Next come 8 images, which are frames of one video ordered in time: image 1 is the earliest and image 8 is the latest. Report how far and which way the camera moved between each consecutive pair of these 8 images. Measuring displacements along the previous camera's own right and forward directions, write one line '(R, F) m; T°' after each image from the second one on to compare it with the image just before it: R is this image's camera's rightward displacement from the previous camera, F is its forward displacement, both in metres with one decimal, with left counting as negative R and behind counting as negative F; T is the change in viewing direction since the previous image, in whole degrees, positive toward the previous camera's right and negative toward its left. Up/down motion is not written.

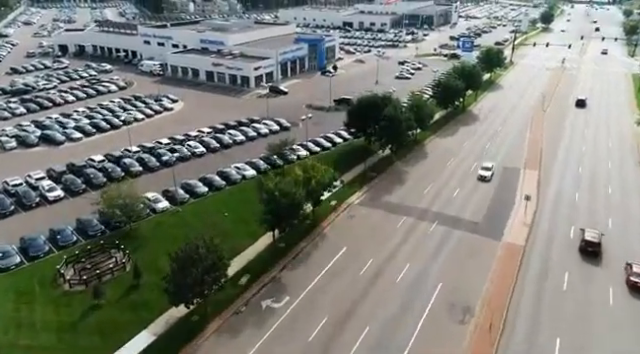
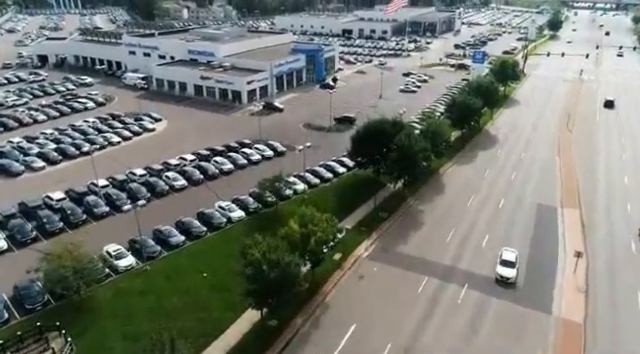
(-0.1, +6.7) m; 0°
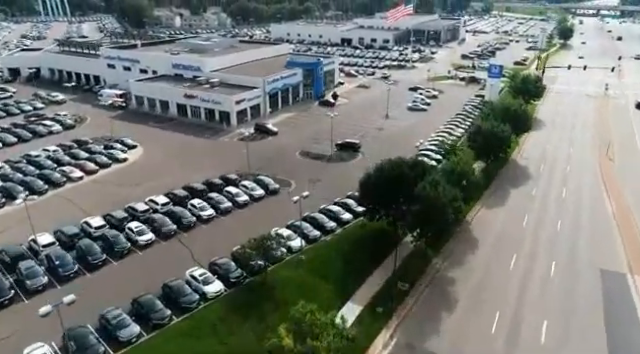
(-0.2, +8.0) m; 0°
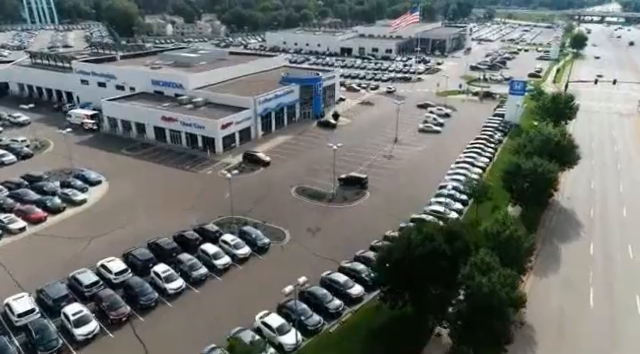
(-0.2, +8.3) m; 0°
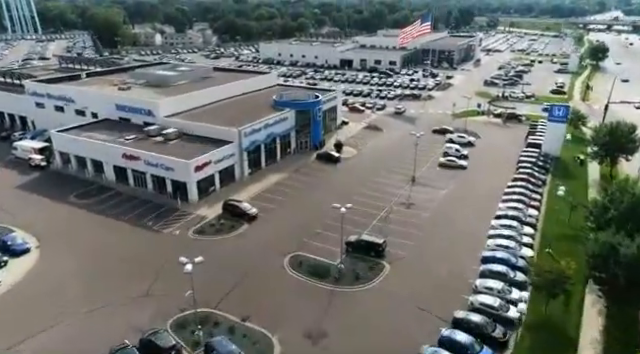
(-0.3, +10.7) m; 0°
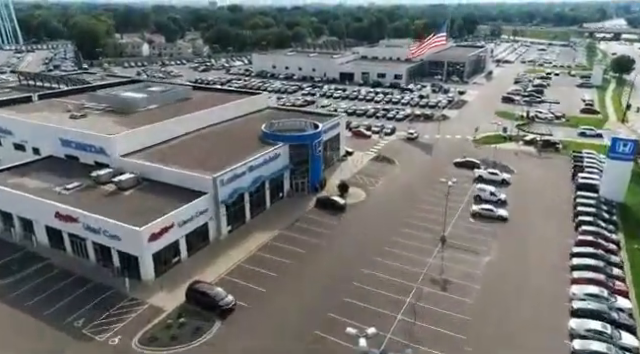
(-0.3, +10.9) m; 0°
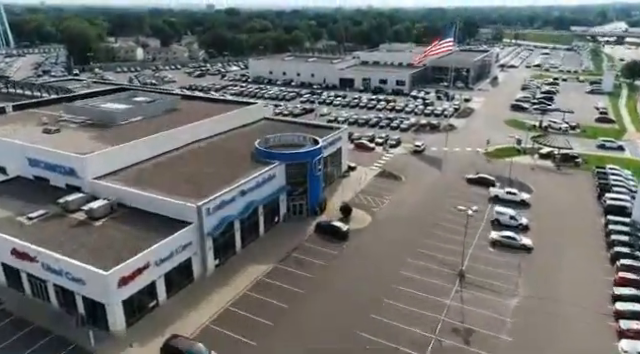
(-0.1, +4.5) m; 0°
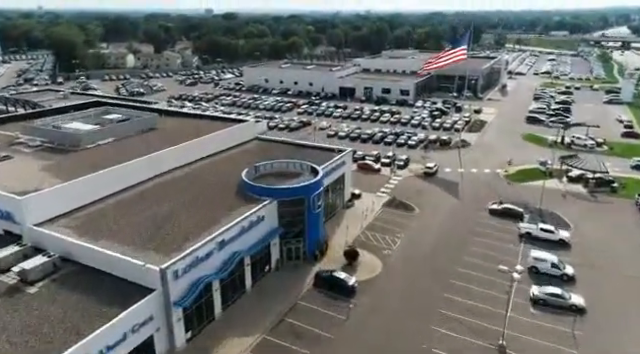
(-0.1, +6.8) m; 0°
